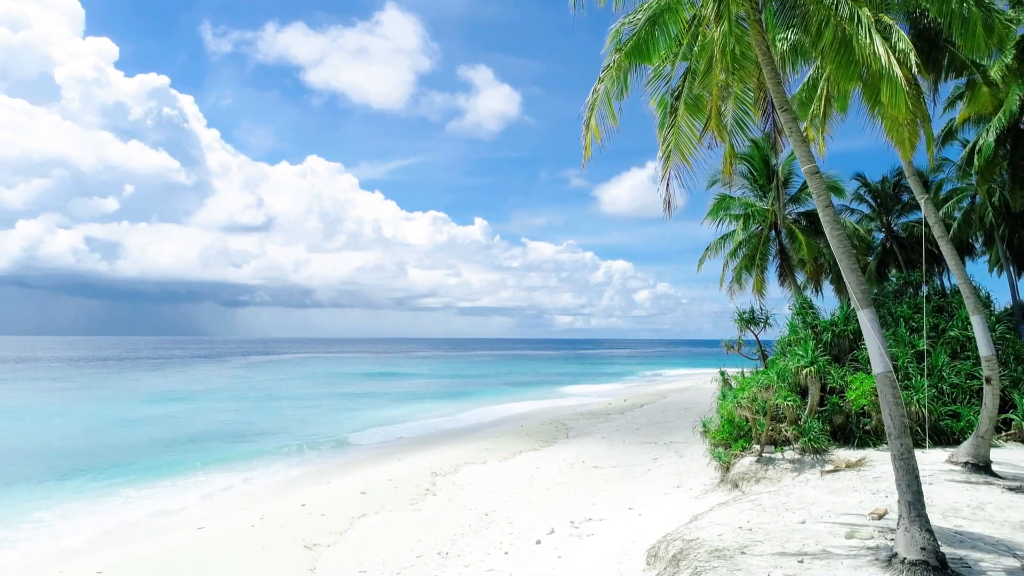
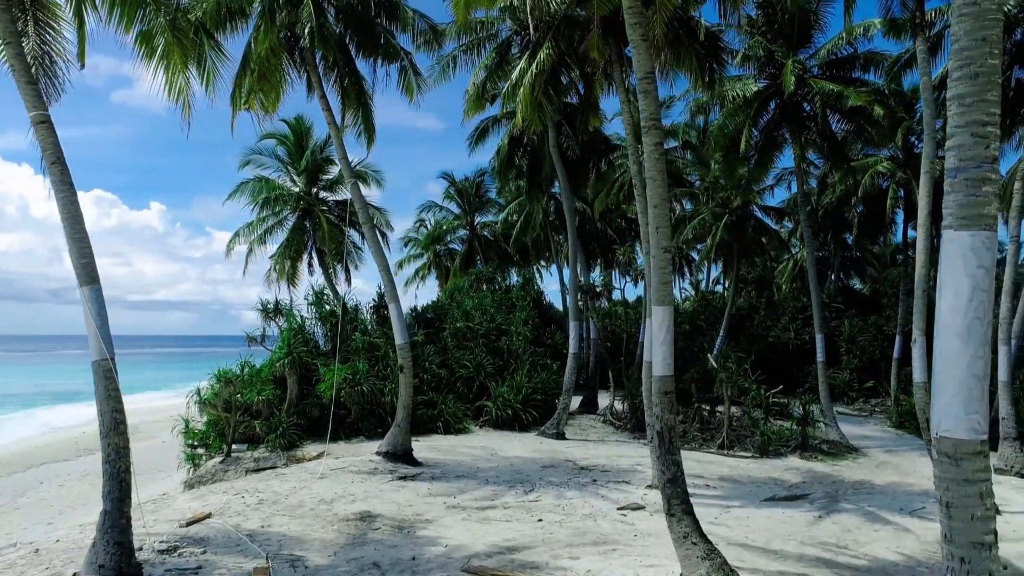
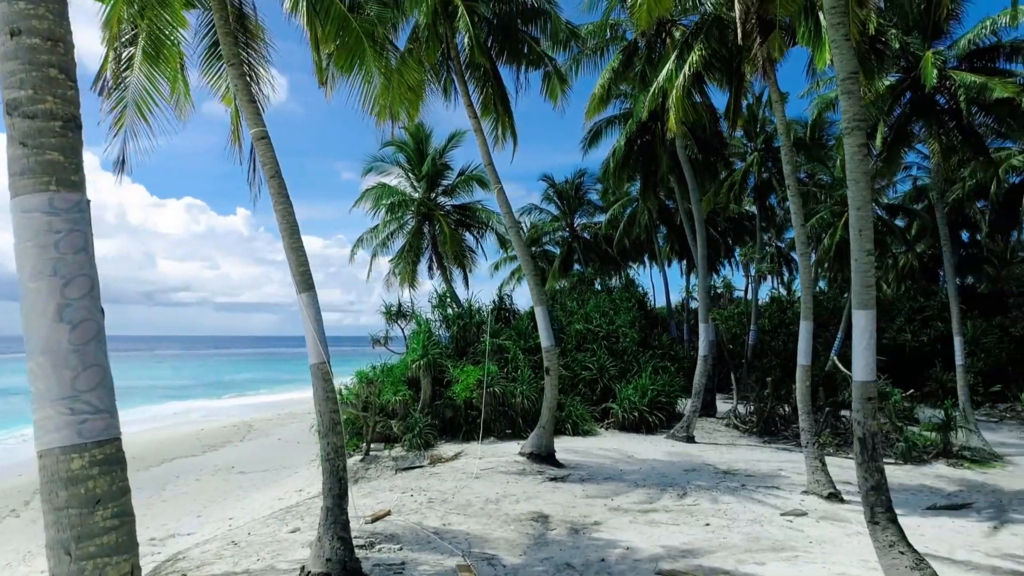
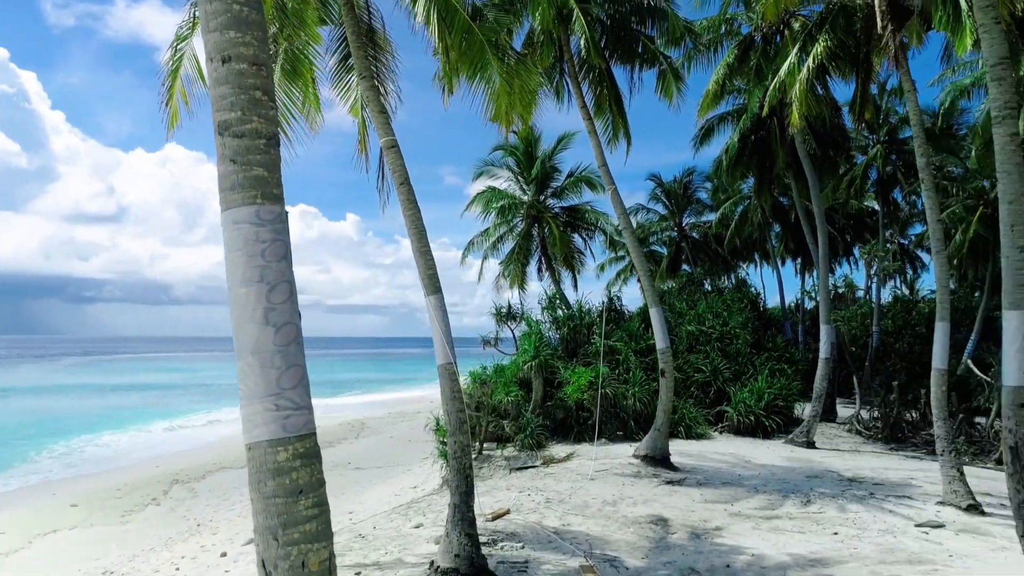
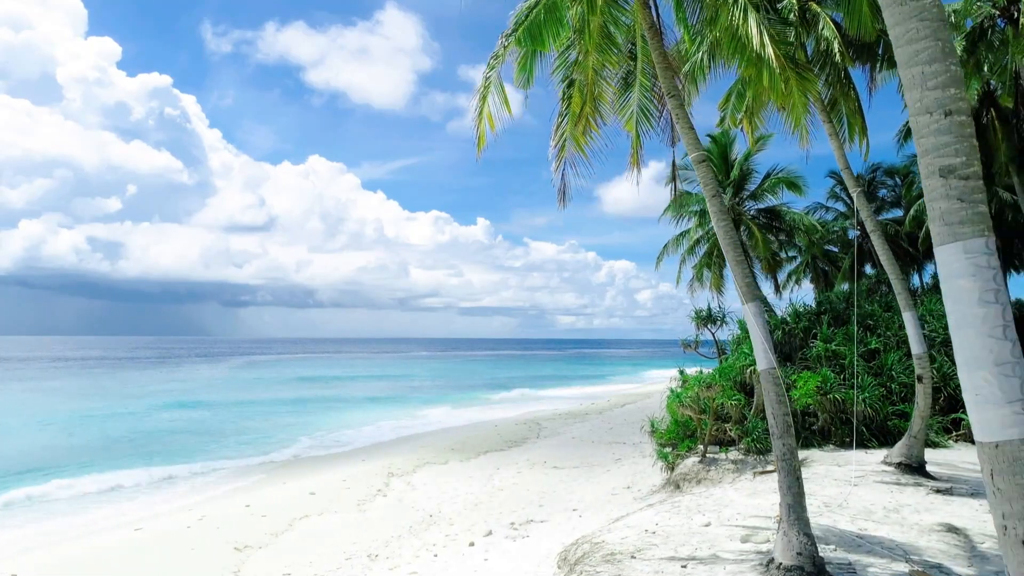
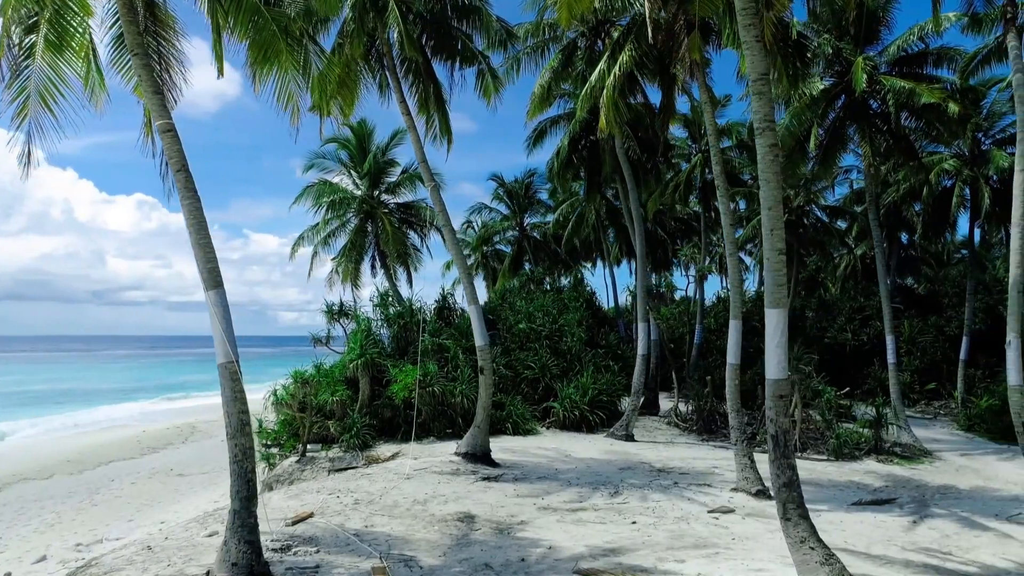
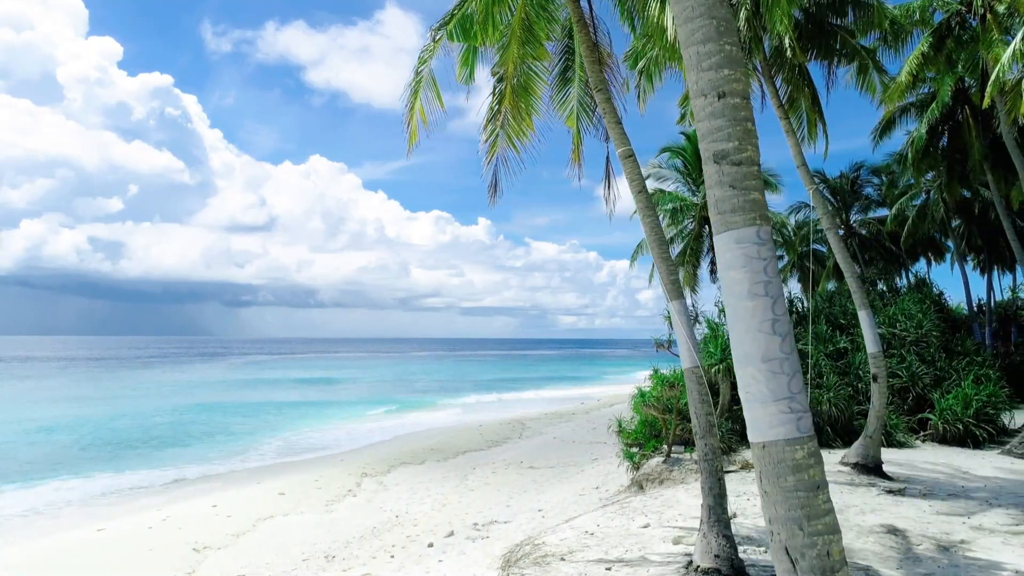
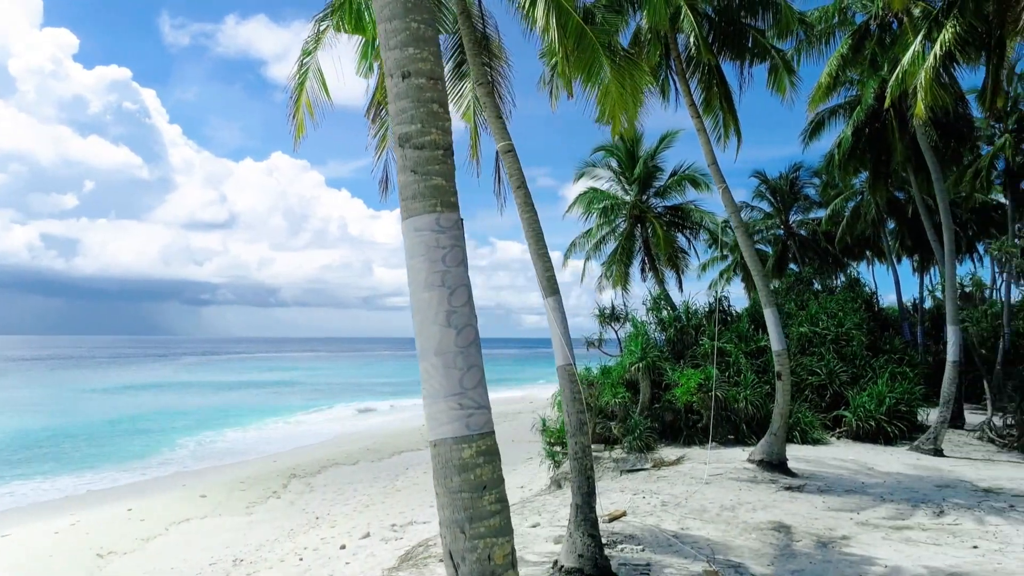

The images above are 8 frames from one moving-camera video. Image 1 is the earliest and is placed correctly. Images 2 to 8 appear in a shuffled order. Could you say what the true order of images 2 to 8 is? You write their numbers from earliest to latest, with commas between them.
5, 7, 8, 4, 3, 6, 2
